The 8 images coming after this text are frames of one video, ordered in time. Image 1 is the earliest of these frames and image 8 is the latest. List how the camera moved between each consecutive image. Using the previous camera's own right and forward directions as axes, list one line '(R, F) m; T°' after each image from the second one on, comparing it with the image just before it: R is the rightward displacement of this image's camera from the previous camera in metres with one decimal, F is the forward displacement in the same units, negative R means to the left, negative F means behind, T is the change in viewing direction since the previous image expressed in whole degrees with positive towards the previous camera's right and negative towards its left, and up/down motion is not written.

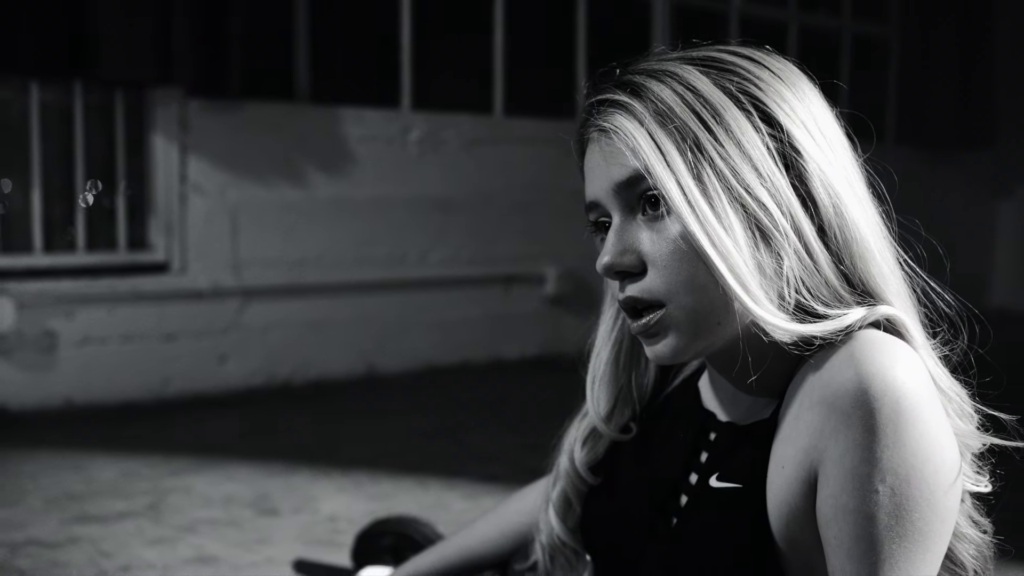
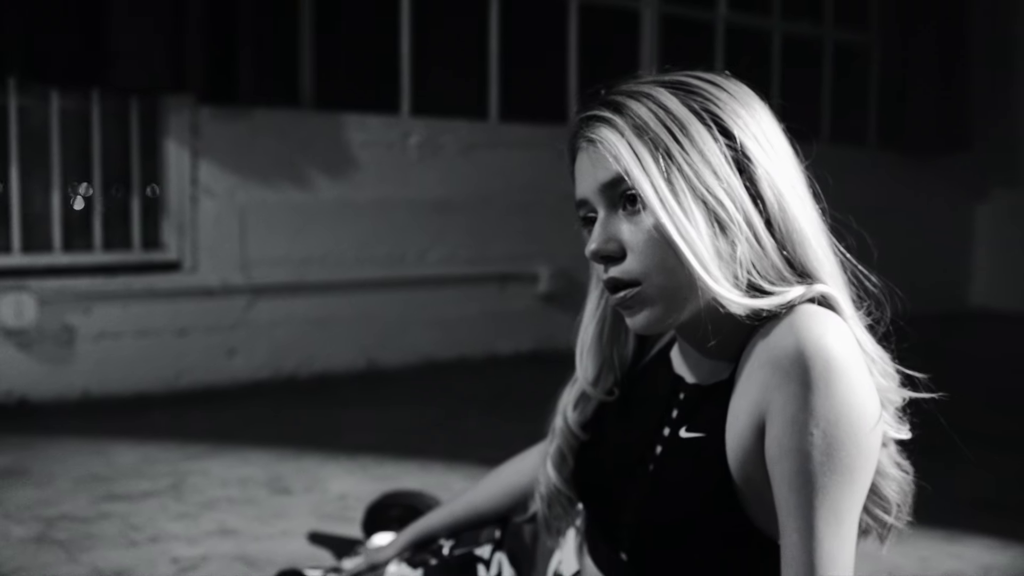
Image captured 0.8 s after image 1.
(0.0, -0.2) m; 0°
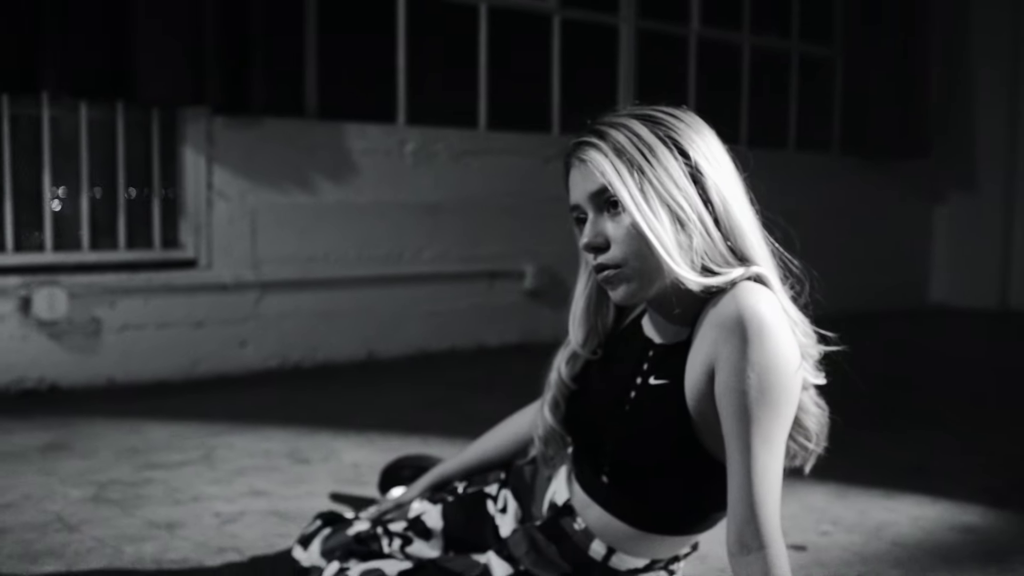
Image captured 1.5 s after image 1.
(0.0, -0.4) m; +1°
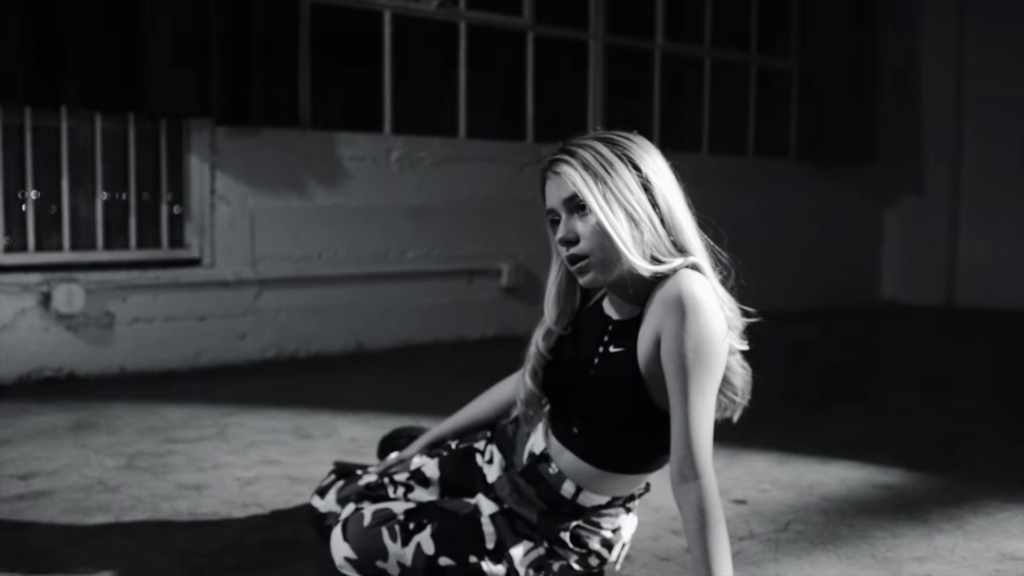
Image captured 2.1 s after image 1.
(0.0, -0.4) m; +1°
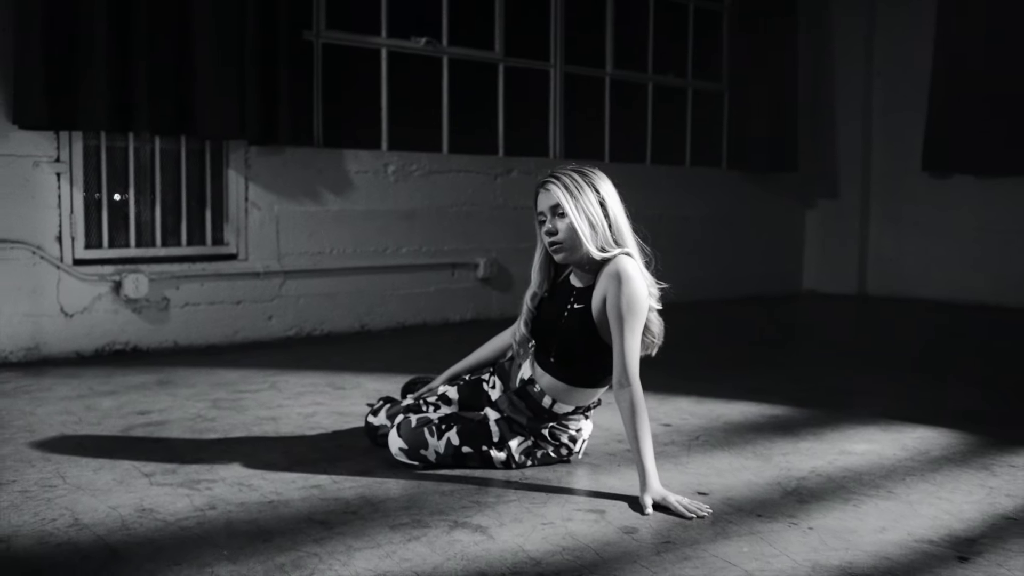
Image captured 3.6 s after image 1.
(-0.1, -1.2) m; +2°
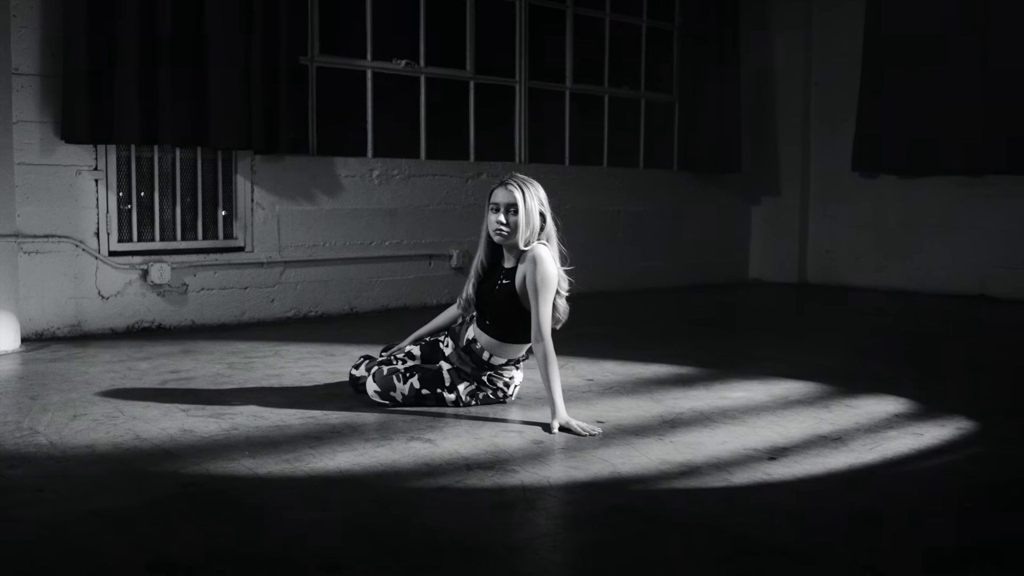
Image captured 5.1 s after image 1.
(+0.2, -1.1) m; 0°
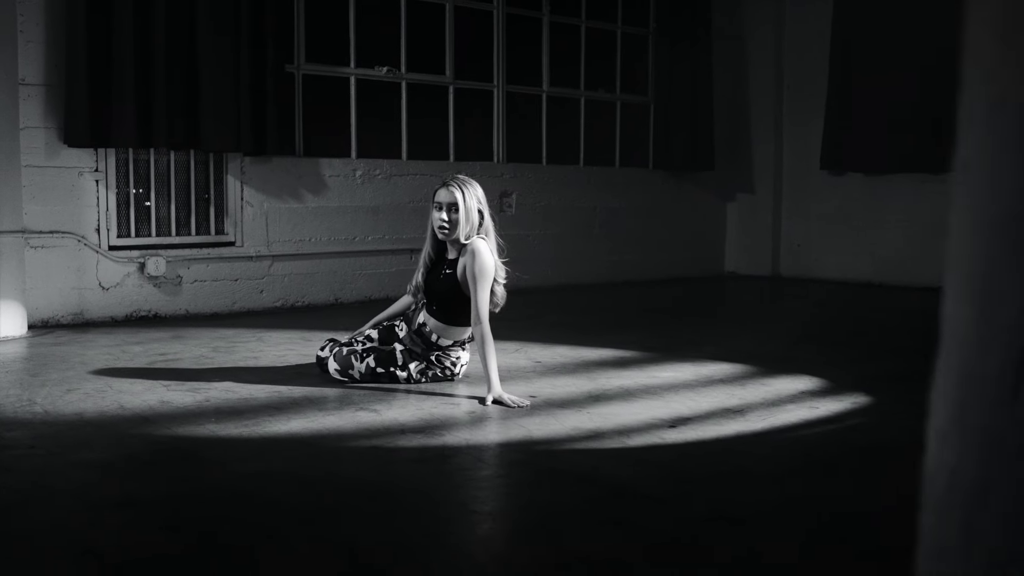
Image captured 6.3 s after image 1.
(+0.3, -0.5) m; -1°
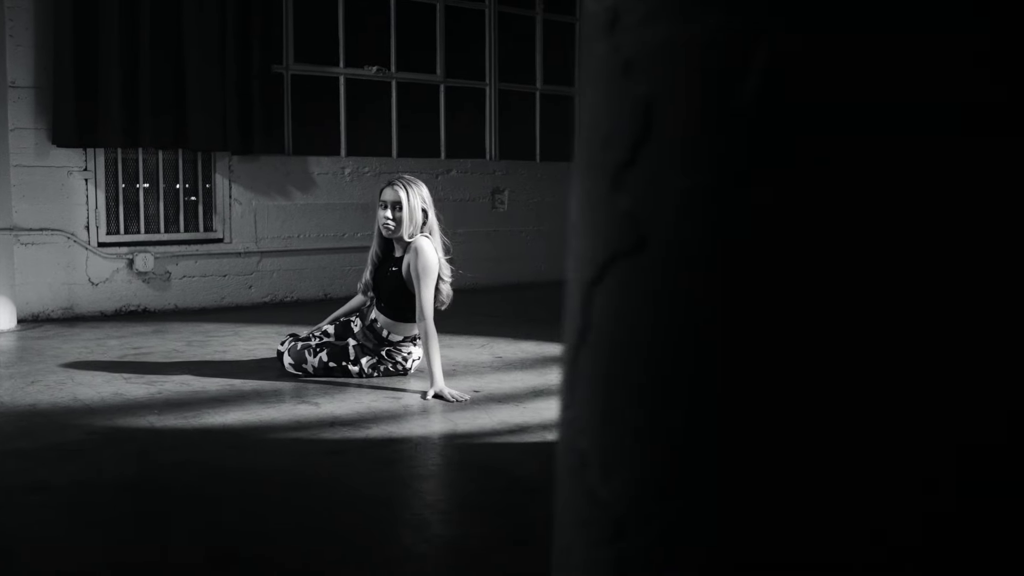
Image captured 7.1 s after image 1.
(+0.5, -0.1) m; -2°
